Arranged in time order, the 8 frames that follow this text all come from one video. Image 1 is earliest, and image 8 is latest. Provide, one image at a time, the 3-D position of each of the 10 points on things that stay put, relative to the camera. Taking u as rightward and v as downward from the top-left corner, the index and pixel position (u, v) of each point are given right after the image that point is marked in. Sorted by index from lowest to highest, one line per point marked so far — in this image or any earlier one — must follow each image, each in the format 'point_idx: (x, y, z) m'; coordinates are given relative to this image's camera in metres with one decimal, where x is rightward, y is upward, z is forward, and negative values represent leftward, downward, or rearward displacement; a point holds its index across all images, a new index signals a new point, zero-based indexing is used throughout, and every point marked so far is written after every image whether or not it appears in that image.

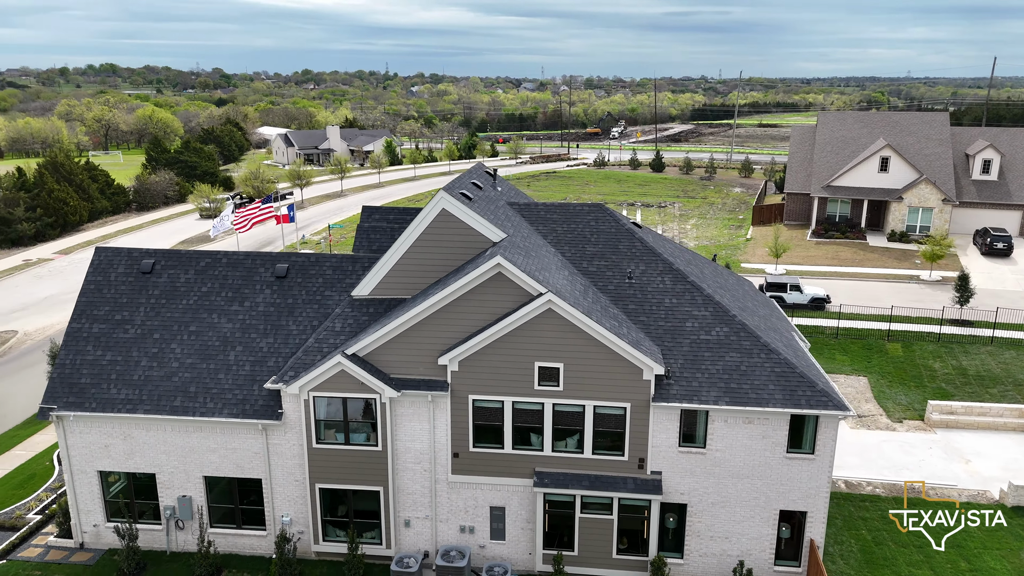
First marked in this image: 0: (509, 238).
0: (0.0, +1.3, +18.3) m
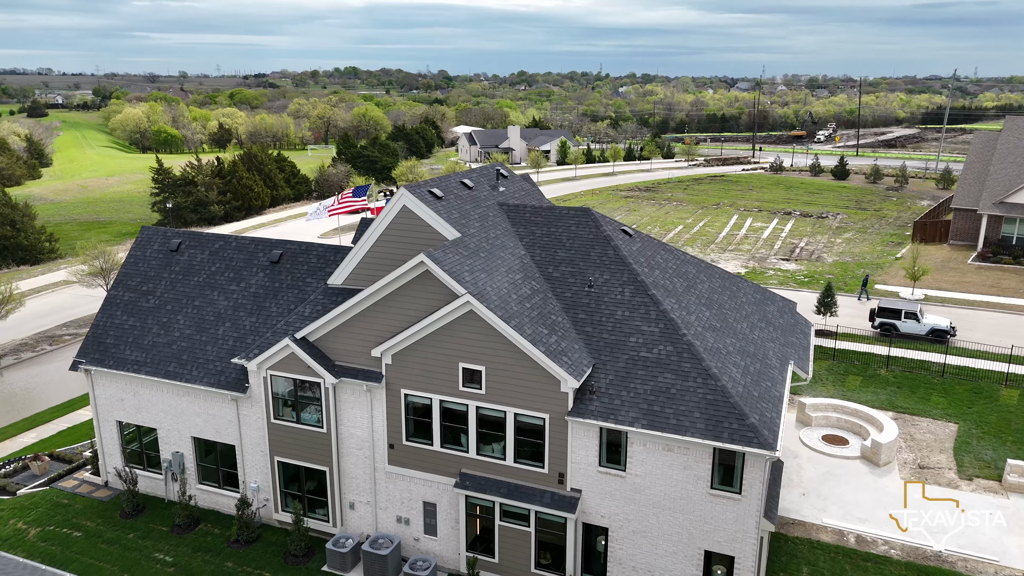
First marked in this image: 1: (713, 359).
0: (-1.2, +1.3, +18.3) m
1: (+4.5, -1.6, +16.5) m
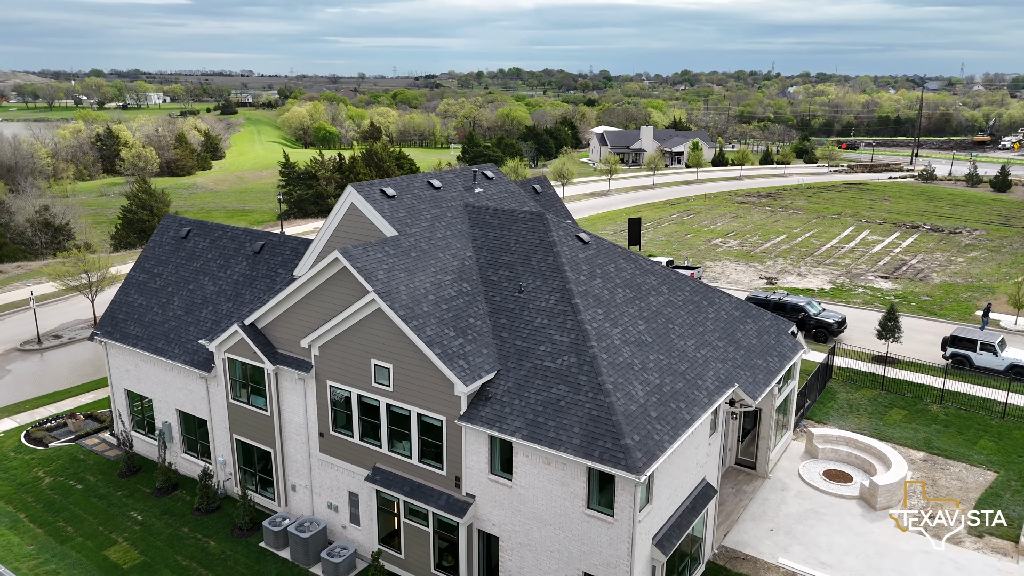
0: (-2.8, +1.3, +18.7) m
1: (+2.3, -1.9, +15.7) m
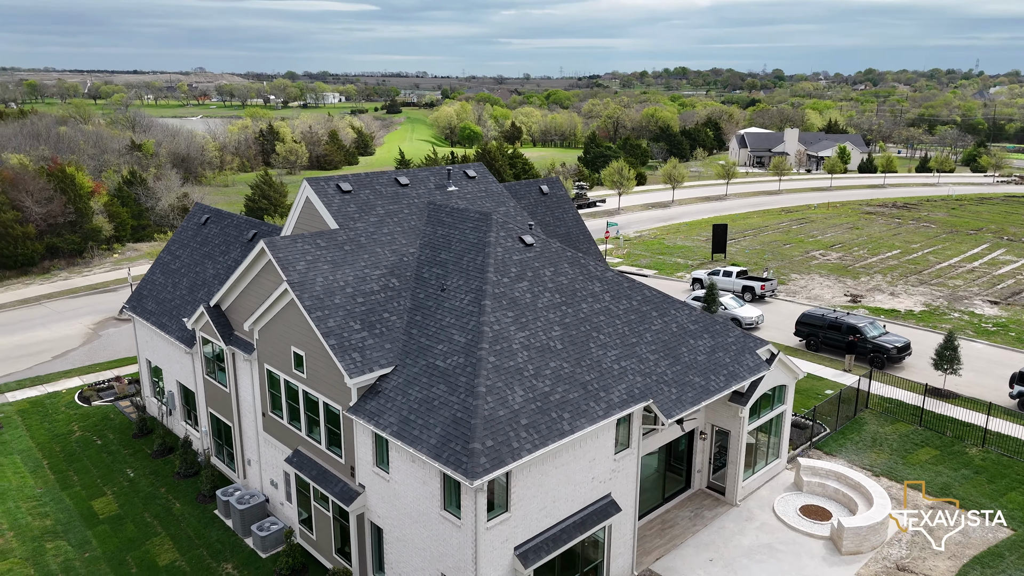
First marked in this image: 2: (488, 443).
0: (-4.5, +1.5, +19.4) m
1: (-0.3, -1.9, +15.5) m
2: (-0.4, -3.0, +14.0) m
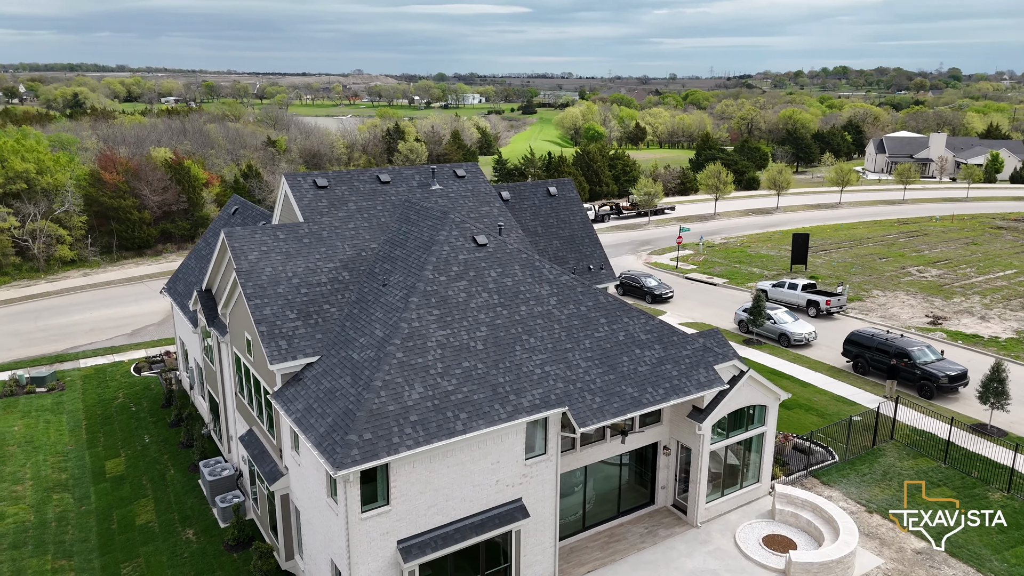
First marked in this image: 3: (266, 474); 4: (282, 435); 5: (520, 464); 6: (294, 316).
0: (-5.7, +1.8, +20.3) m
1: (-2.4, -1.9, +15.7) m
2: (-2.9, -2.9, +14.3) m
3: (-6.0, -4.5, +17.8) m
4: (-5.4, -3.5, +17.4) m
5: (+0.2, -4.0, +16.4) m
6: (-5.3, -0.7, +17.9) m
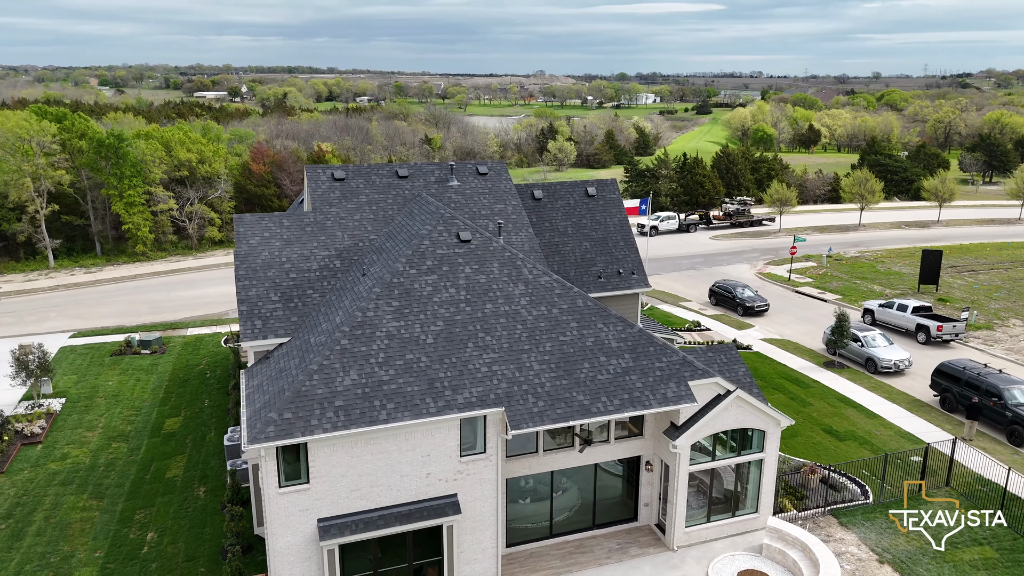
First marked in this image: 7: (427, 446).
0: (-5.8, +2.2, +21.5) m
1: (-3.9, -1.6, +16.3) m
2: (-4.7, -2.6, +15.1) m
3: (-7.0, -4.1, +19.2) m
4: (-6.5, -3.1, +18.6) m
5: (-1.3, -3.9, +16.5) m
6: (-6.2, -0.3, +19.1) m
7: (-1.9, -3.5, +16.1) m
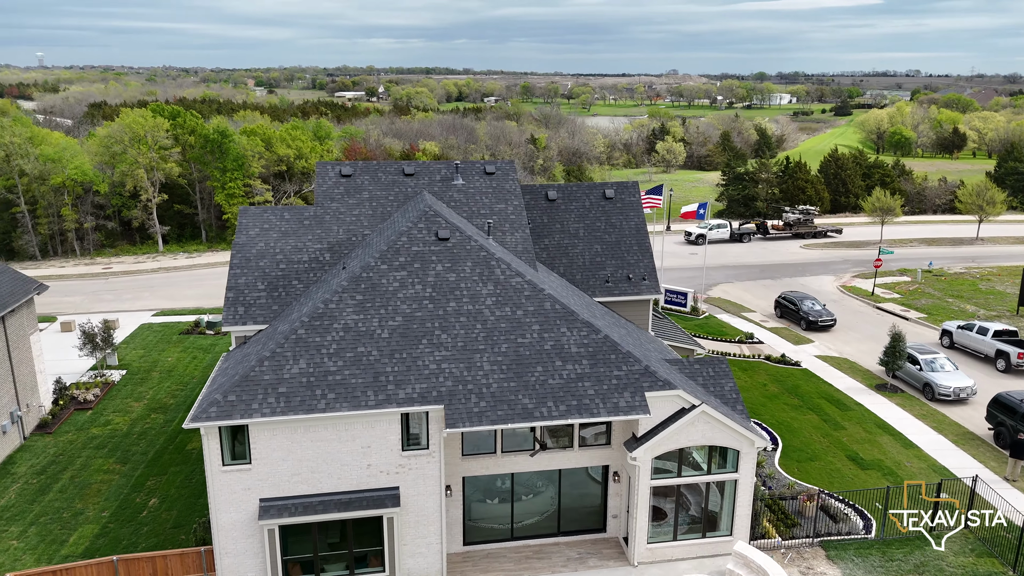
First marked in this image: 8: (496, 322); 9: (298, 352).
0: (-6.0, +2.4, +22.4) m
1: (-5.1, -1.4, +17.0) m
2: (-6.2, -2.4, +15.9) m
3: (-7.9, -3.7, +20.4) m
4: (-7.4, -2.7, +19.7) m
5: (-2.7, -3.8, +16.7) m
6: (-6.9, 0.0, +20.1) m
7: (-3.3, -3.4, +16.5) m
8: (-0.4, -0.8, +18.2) m
9: (-4.9, -1.5, +16.9) m
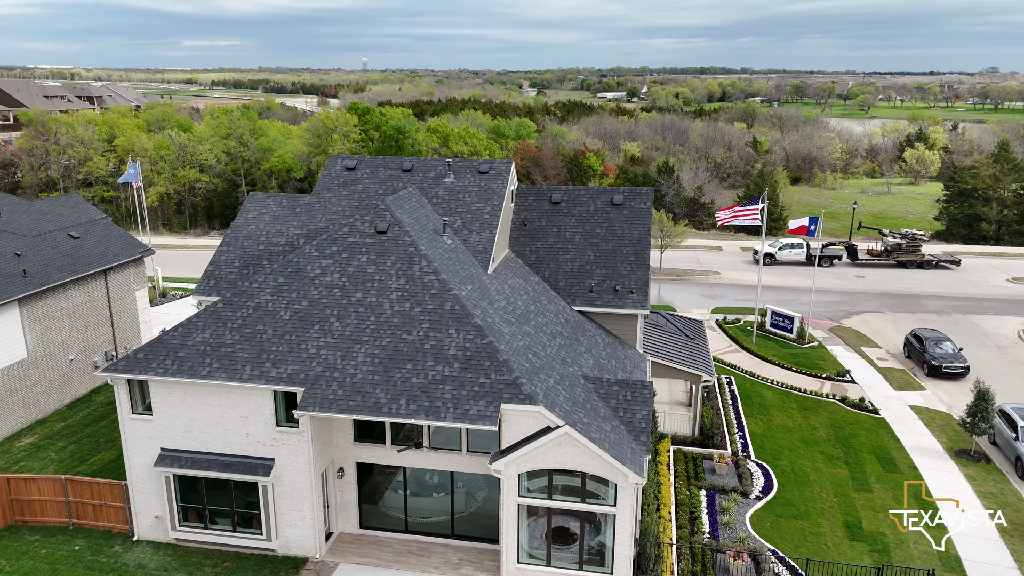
0: (-6.6, +3.0, +24.4) m
1: (-8.0, -0.8, +19.1) m
2: (-9.4, -1.7, +18.4) m
3: (-9.7, -2.9, +23.1) m
4: (-9.4, -2.0, +22.4) m
5: (-6.0, -3.4, +18.0) m
6: (-8.4, +0.7, +22.5) m
7: (-6.6, -3.0, +18.0) m
8: (-3.1, -0.7, +18.5) m
9: (-7.8, -0.9, +18.9) m
